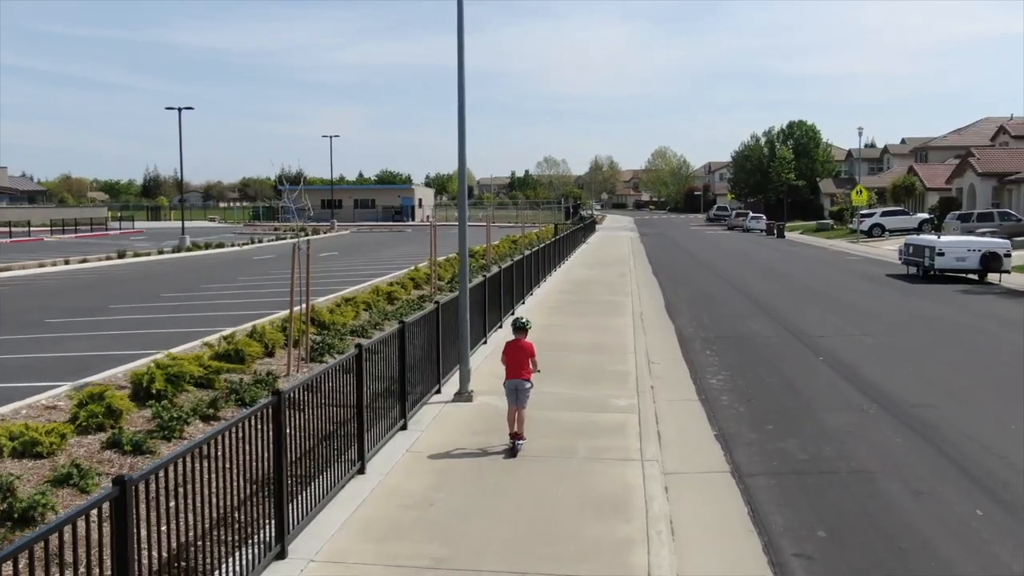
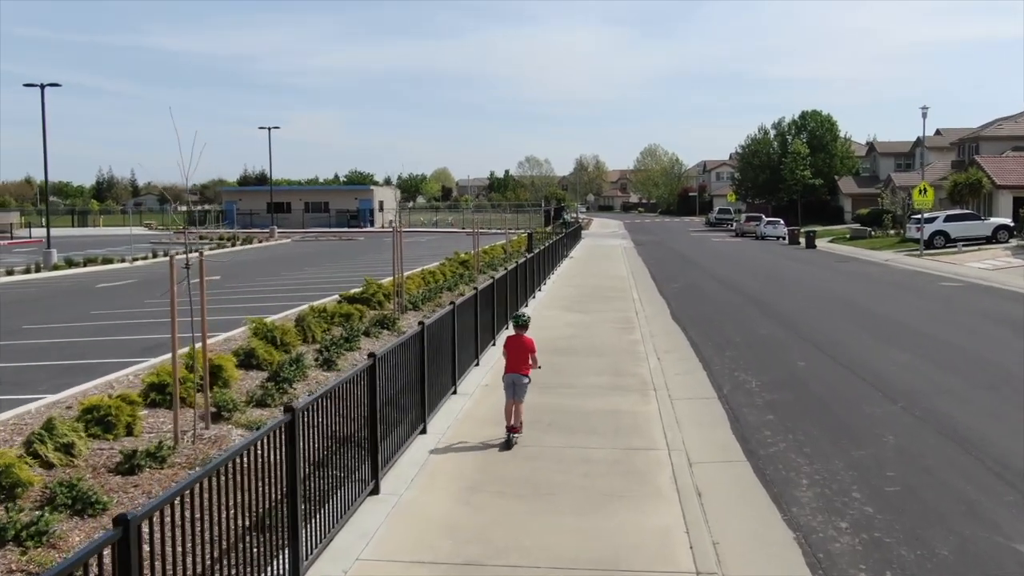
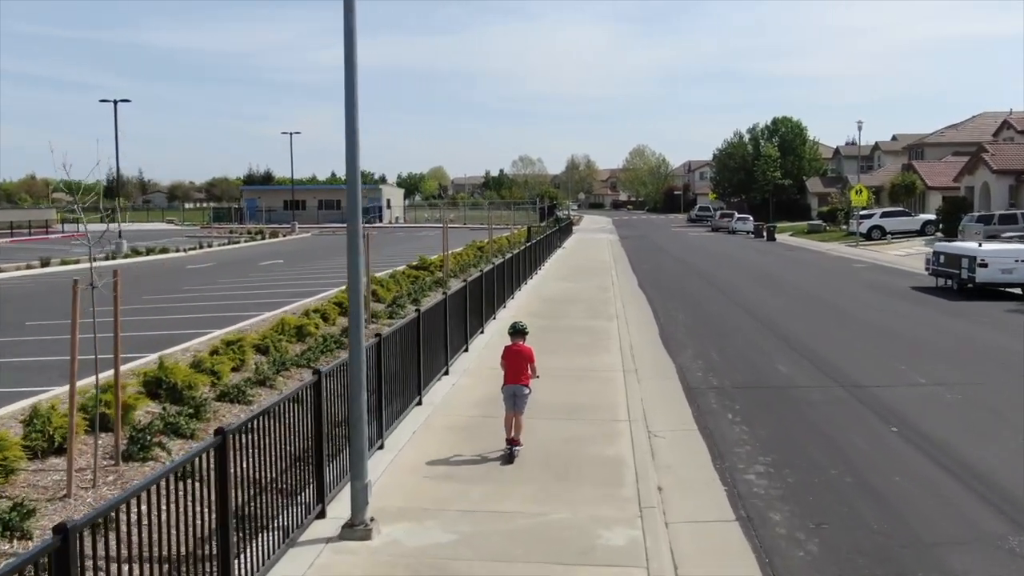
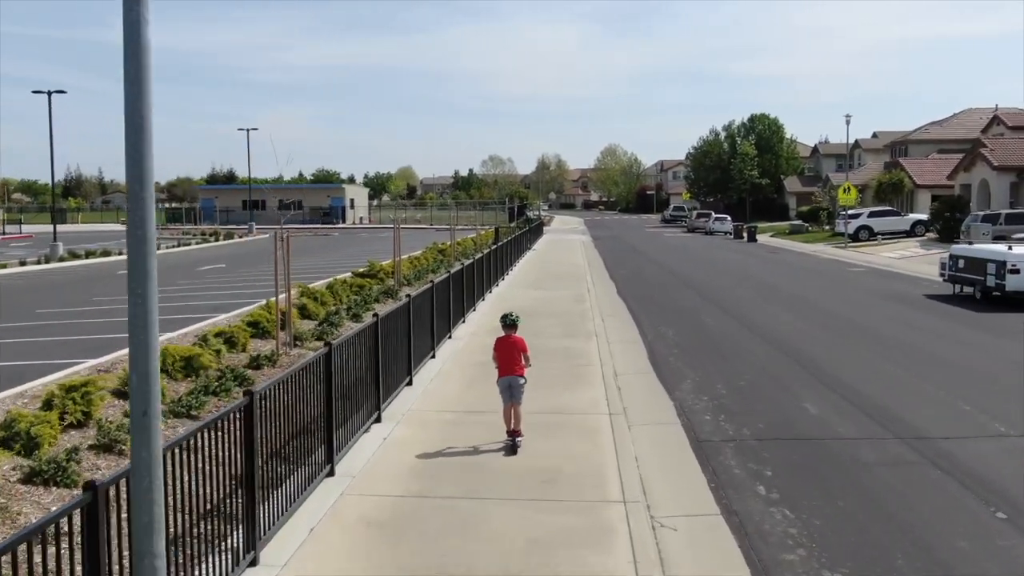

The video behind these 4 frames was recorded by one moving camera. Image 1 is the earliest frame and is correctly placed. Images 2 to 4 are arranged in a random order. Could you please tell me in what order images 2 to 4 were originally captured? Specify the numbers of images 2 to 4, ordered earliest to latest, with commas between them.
3, 4, 2
